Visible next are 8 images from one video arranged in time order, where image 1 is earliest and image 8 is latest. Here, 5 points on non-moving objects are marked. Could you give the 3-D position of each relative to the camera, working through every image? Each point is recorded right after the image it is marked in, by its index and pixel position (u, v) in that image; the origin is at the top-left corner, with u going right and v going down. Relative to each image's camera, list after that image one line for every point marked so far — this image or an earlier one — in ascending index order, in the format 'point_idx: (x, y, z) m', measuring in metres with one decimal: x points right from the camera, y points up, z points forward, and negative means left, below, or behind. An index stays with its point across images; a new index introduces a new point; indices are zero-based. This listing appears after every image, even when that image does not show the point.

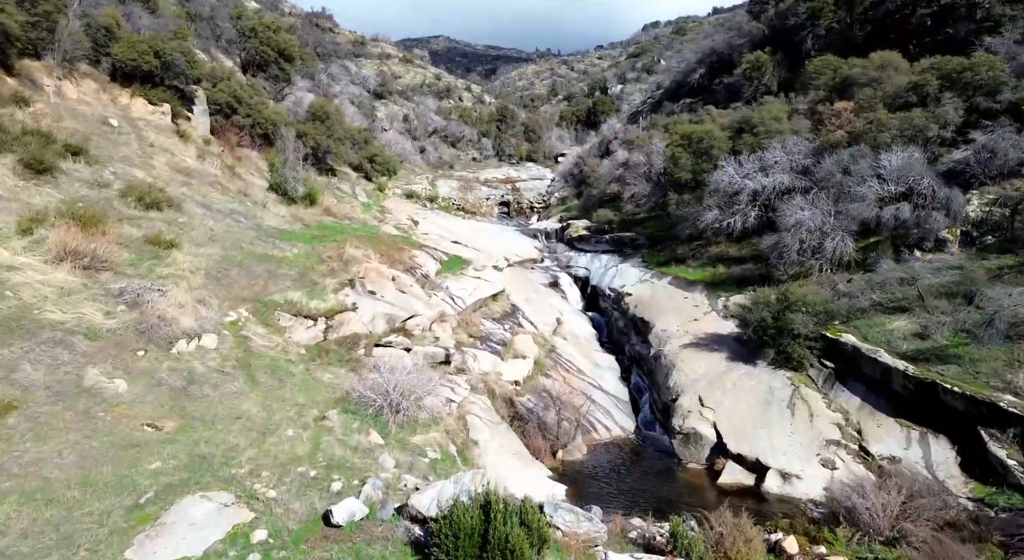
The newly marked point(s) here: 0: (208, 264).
0: (-8.0, +0.4, +14.5) m
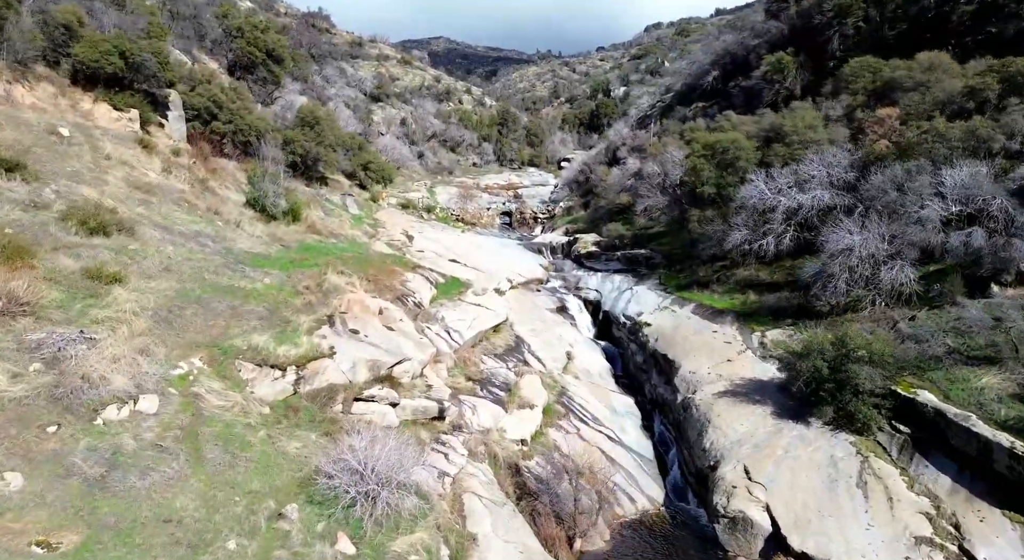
0: (-7.9, -0.5, +12.2) m
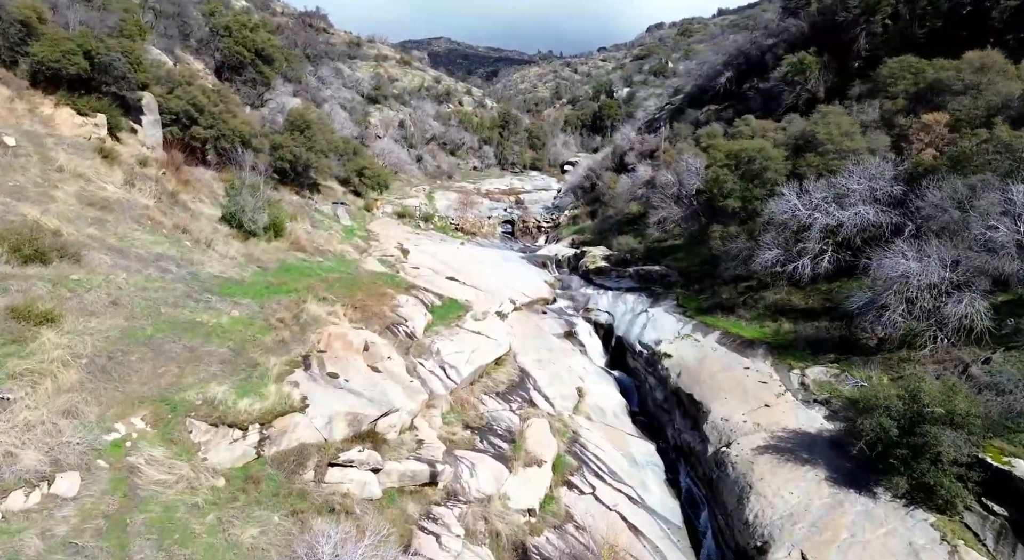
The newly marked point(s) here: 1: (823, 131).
0: (-7.8, -1.2, +10.3) m
1: (+10.1, +4.8, +17.9) m
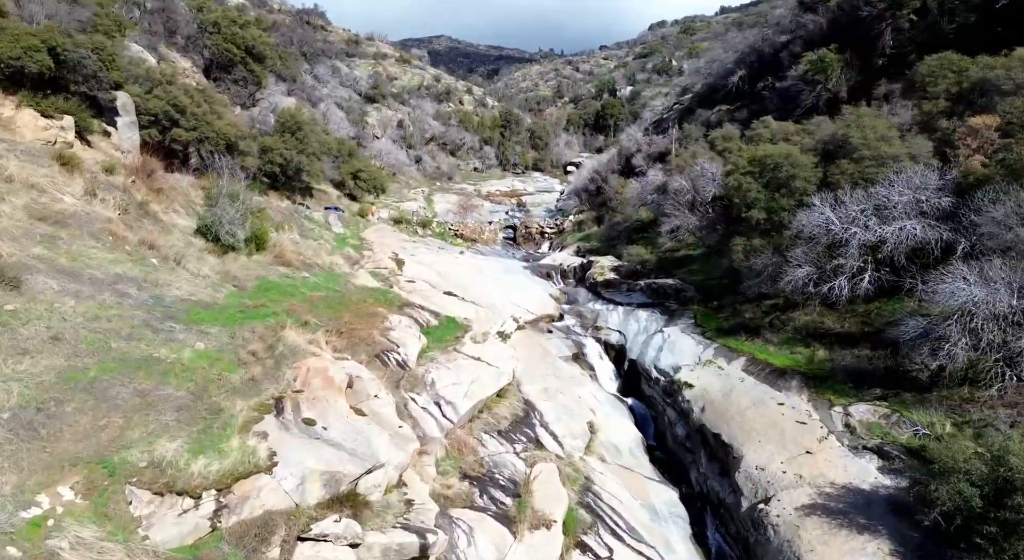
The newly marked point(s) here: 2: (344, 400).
0: (-7.7, -1.8, +8.7) m
1: (+10.2, +4.3, +16.3) m
2: (-3.4, -2.4, +11.0) m
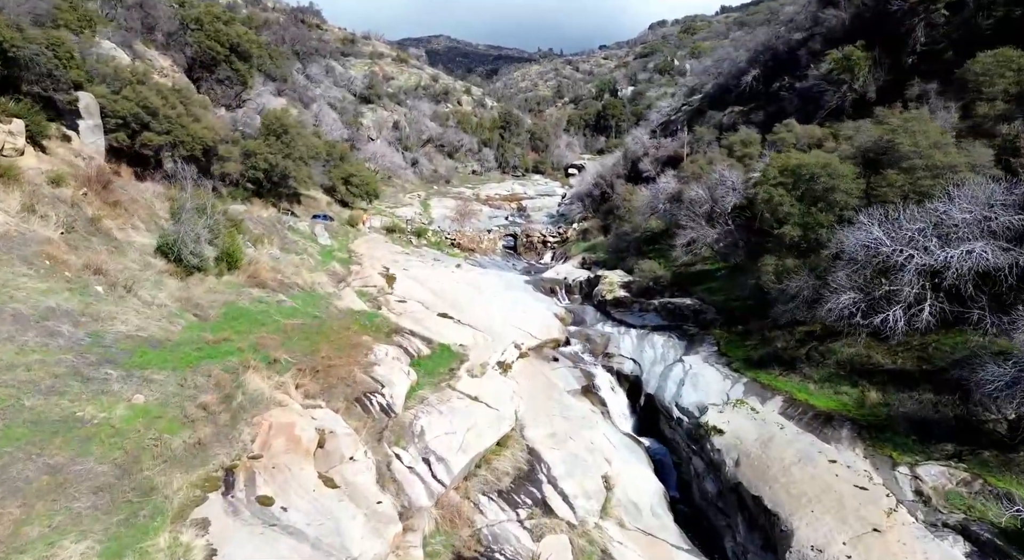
0: (-7.6, -2.4, +6.8) m
1: (+10.3, +3.6, +14.4) m
2: (-3.3, -3.0, +9.1) m
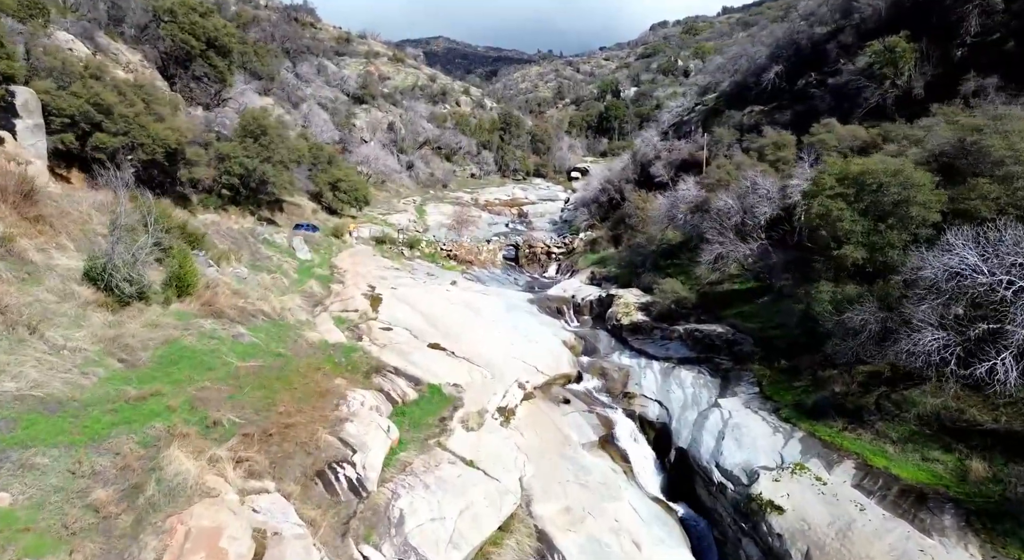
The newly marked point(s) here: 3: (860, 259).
0: (-7.5, -3.1, +4.2) m
1: (+10.3, +2.9, +11.8) m
2: (-3.2, -3.7, +6.5) m
3: (+7.7, +0.5, +12.3) m
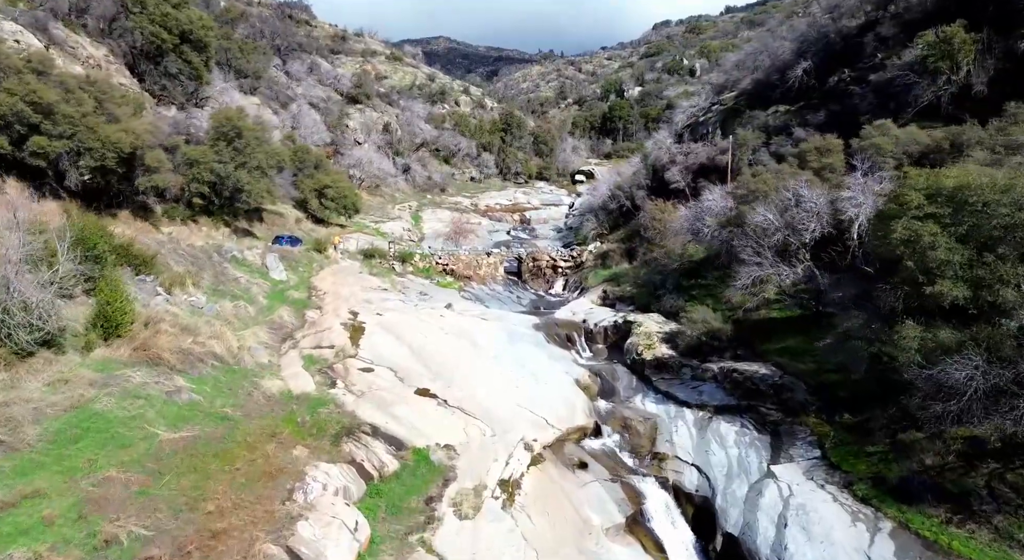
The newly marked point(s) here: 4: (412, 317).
0: (-7.4, -3.9, +1.6) m
1: (+10.4, +2.1, +9.2) m
2: (-3.1, -4.5, +3.9) m
3: (+7.8, -0.3, +9.7) m
4: (-3.1, -1.2, +17.5) m
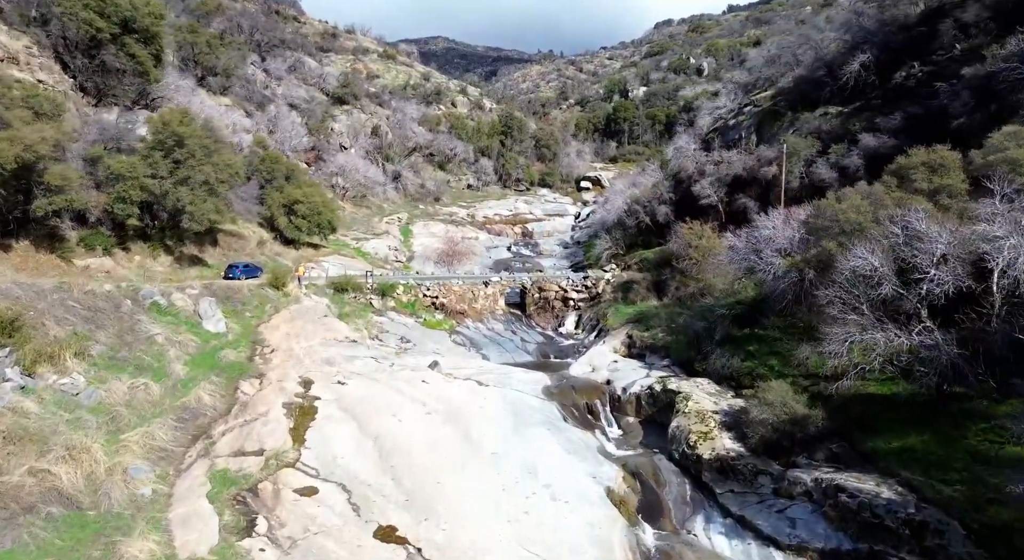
0: (-7.3, -5.2, -2.7) m
1: (+10.6, +0.8, +5.0) m
2: (-3.0, -5.8, -0.4) m
3: (+7.9, -1.6, +5.4) m
4: (-3.0, -2.5, +13.2) m
